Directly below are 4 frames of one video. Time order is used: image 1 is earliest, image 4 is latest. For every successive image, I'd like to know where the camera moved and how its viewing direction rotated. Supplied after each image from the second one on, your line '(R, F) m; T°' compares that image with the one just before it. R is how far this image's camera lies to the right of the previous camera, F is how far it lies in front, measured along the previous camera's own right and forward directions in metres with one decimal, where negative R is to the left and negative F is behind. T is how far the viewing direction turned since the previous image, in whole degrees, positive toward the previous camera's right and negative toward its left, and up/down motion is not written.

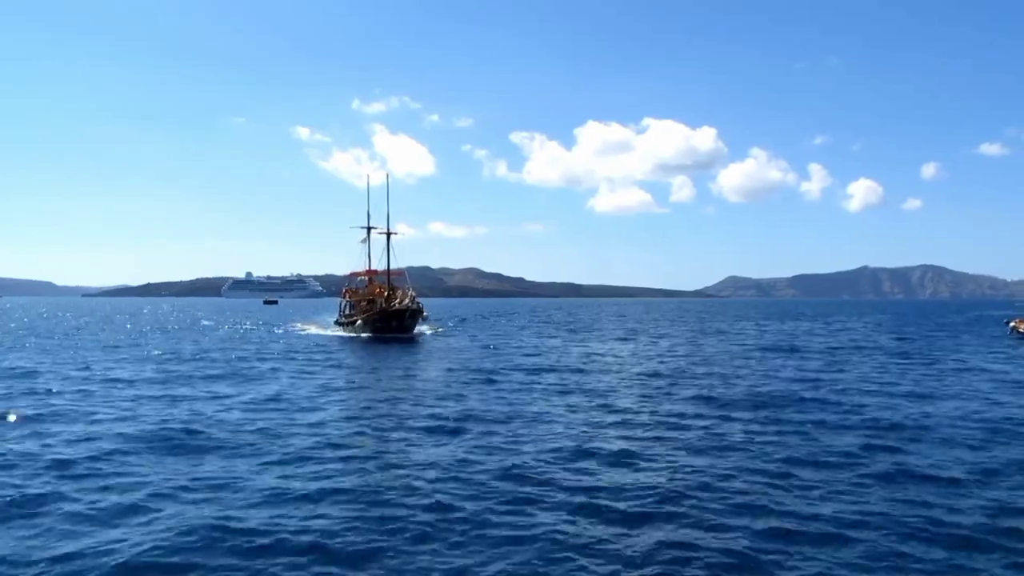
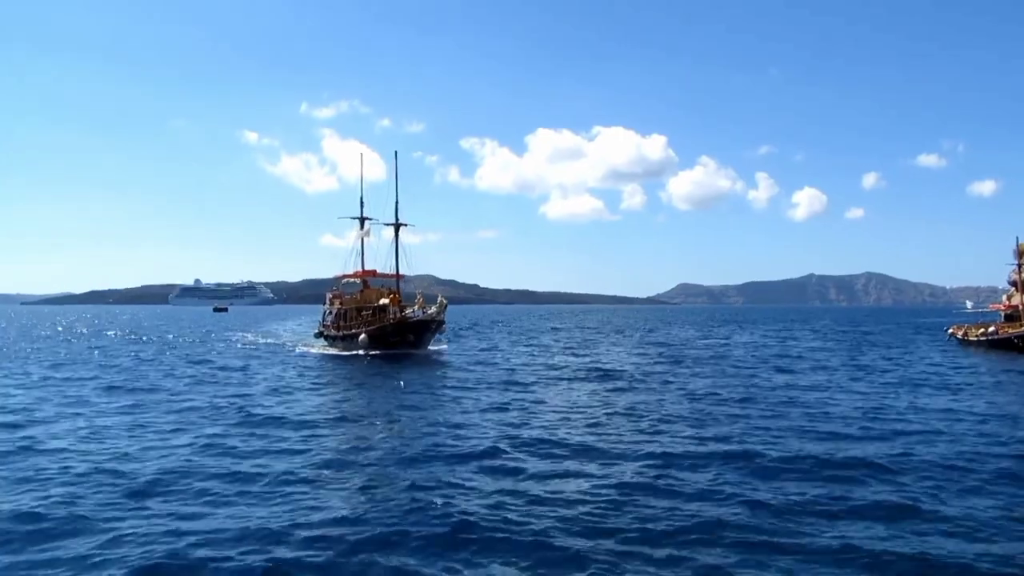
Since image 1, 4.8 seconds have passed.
(-1.3, -0.9) m; +3°
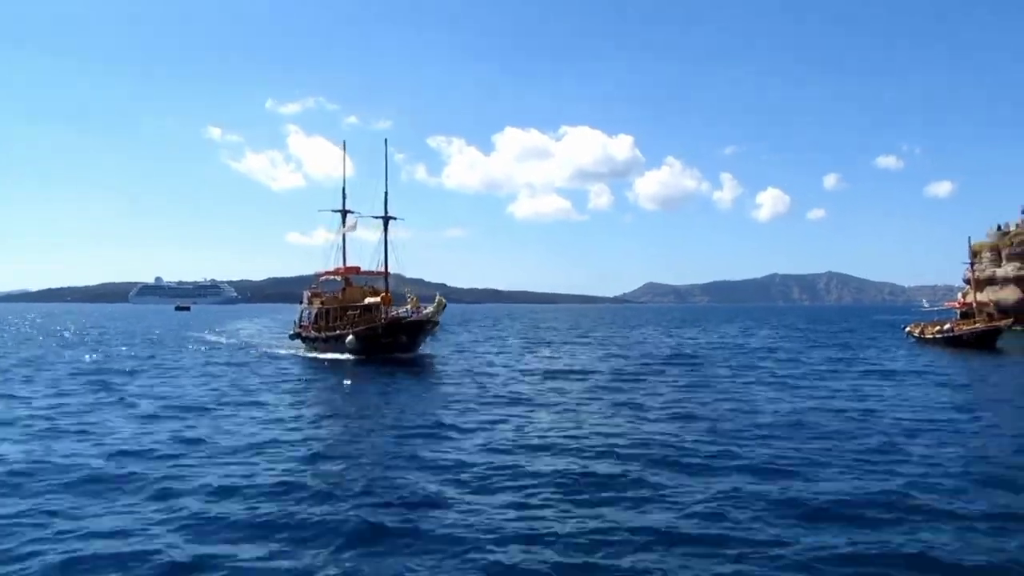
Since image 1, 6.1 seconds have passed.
(+0.2, +0.4) m; +2°
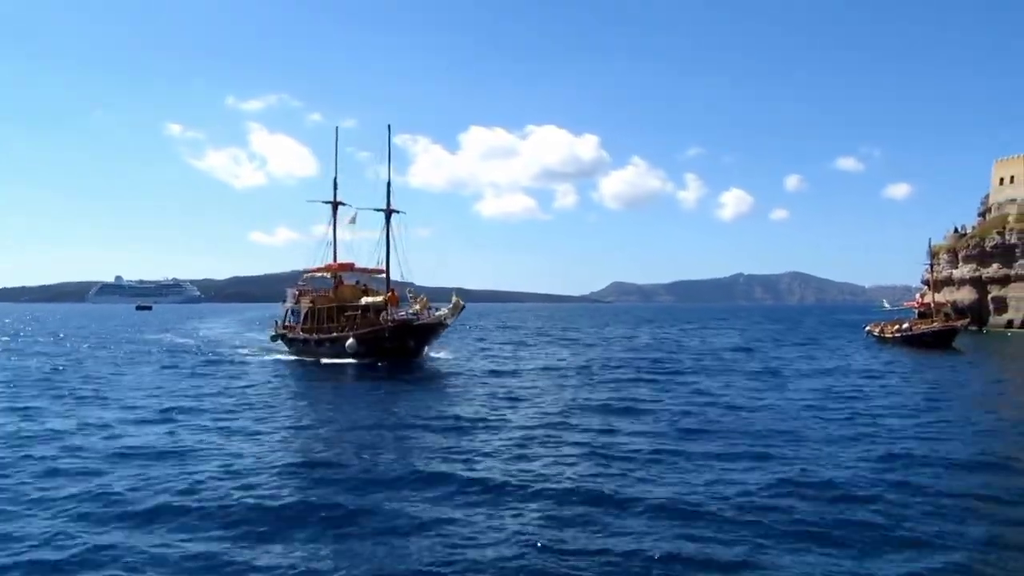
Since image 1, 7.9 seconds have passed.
(-1.2, -1.1) m; +2°
